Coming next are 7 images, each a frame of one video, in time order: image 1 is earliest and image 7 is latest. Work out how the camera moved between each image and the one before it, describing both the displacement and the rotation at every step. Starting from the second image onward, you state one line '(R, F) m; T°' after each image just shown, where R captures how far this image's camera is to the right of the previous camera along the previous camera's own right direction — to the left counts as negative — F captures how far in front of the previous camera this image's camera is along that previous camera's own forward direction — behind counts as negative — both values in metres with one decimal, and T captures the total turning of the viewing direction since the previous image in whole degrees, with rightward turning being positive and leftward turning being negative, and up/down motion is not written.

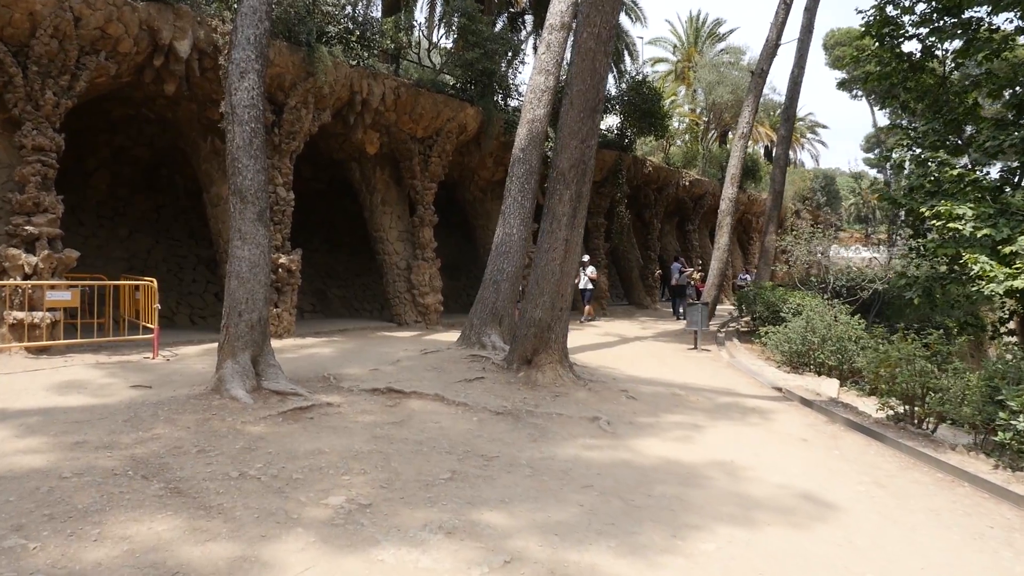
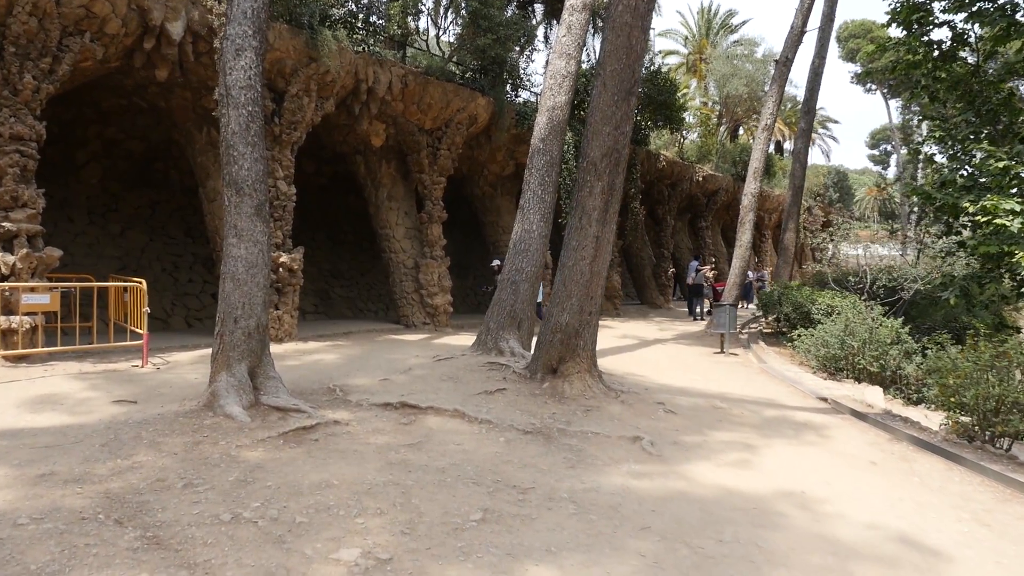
(-0.2, +0.7) m; 0°
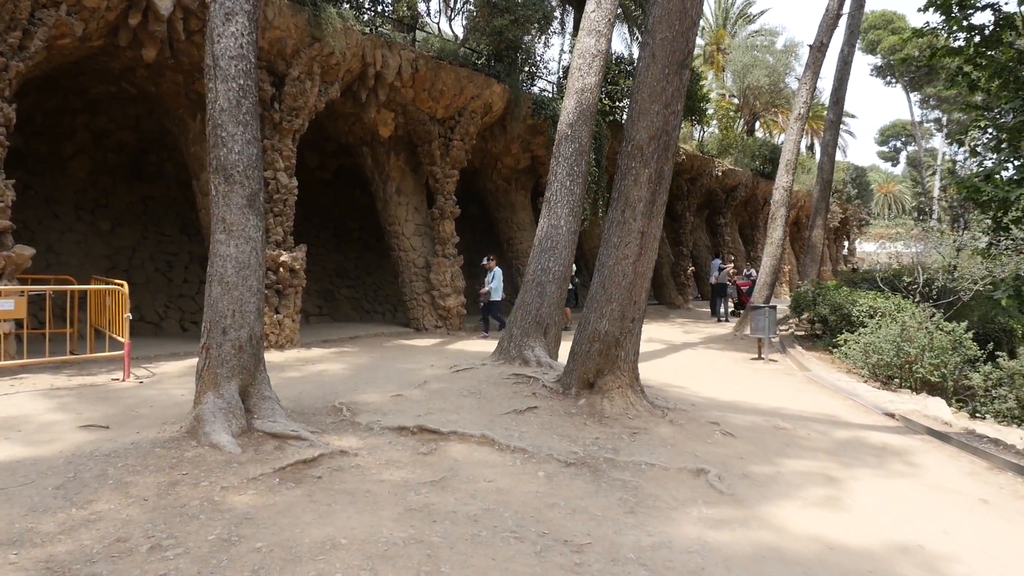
(-0.2, +0.9) m; 0°
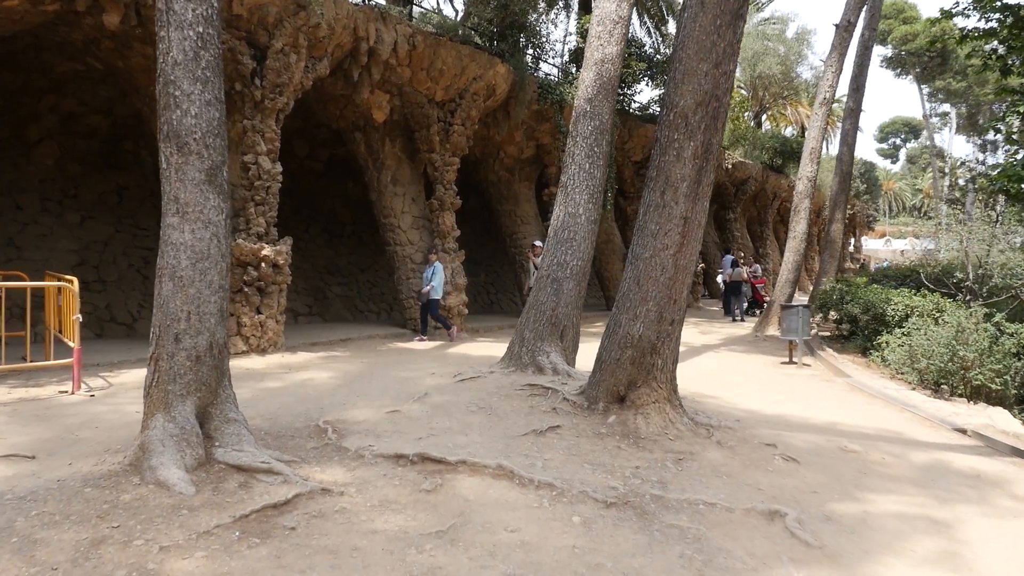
(-0.1, +0.9) m; 0°
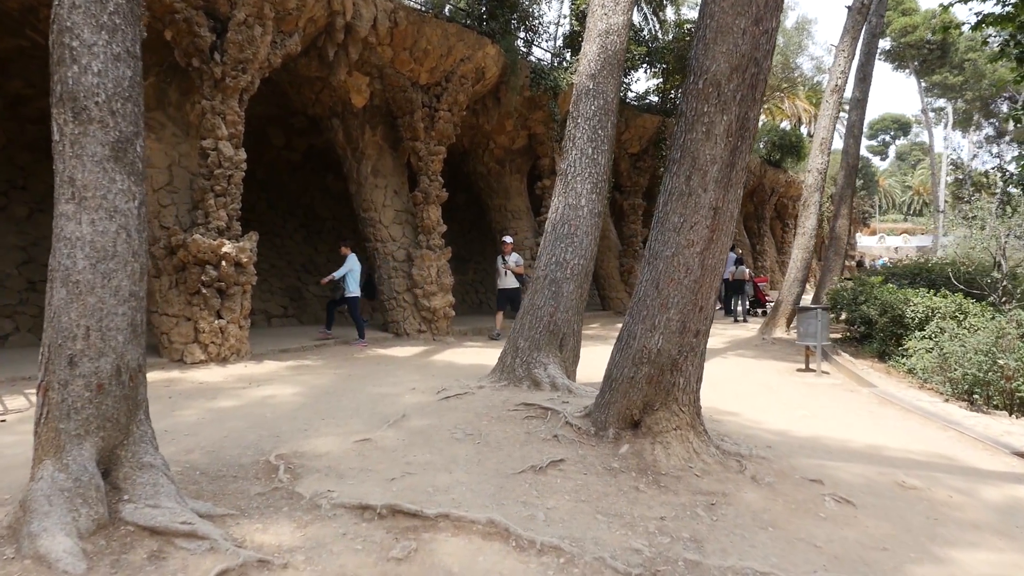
(0.0, +0.9) m; +1°
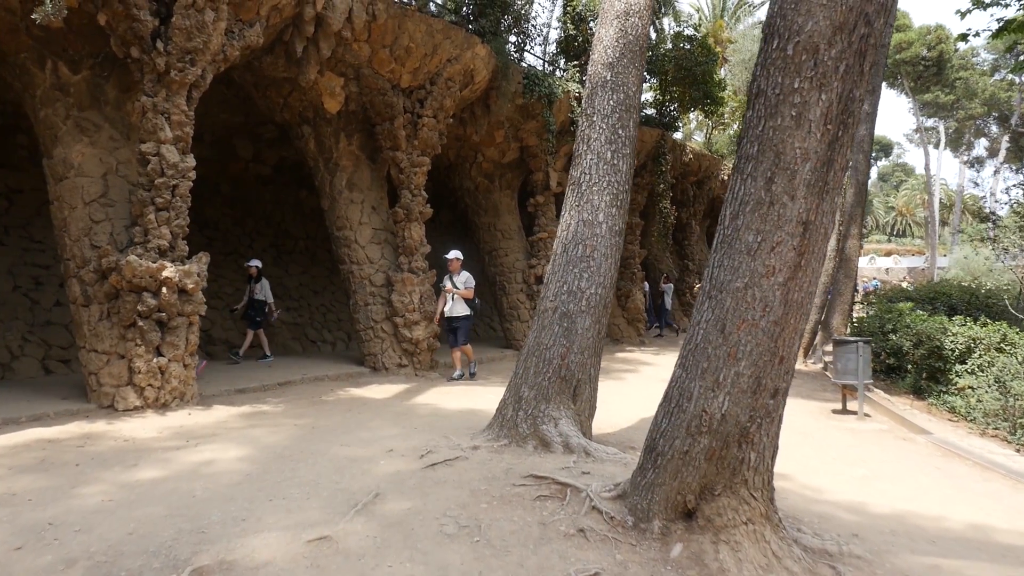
(-0.1, +1.1) m; +1°
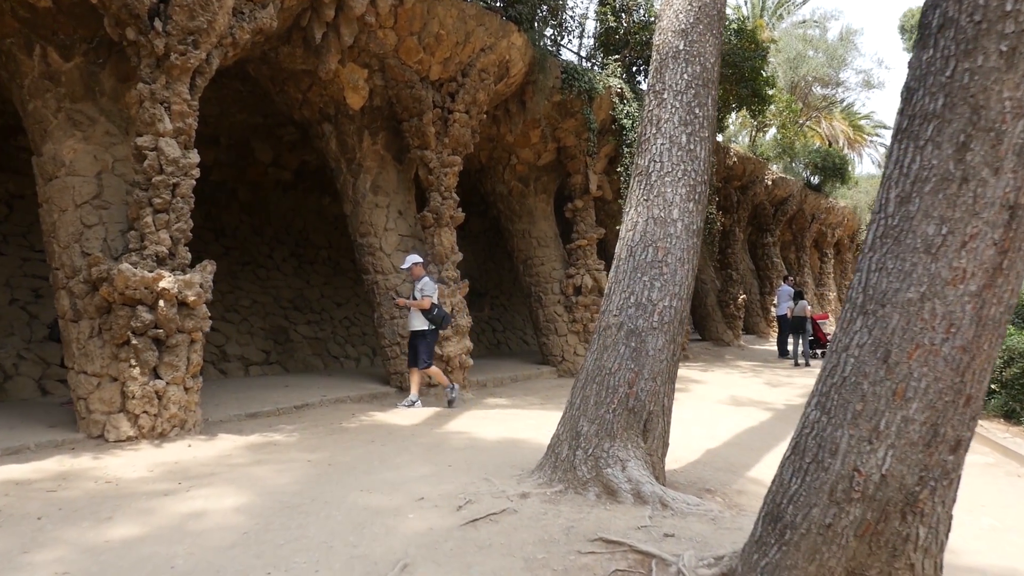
(-0.1, +0.8) m; -2°
